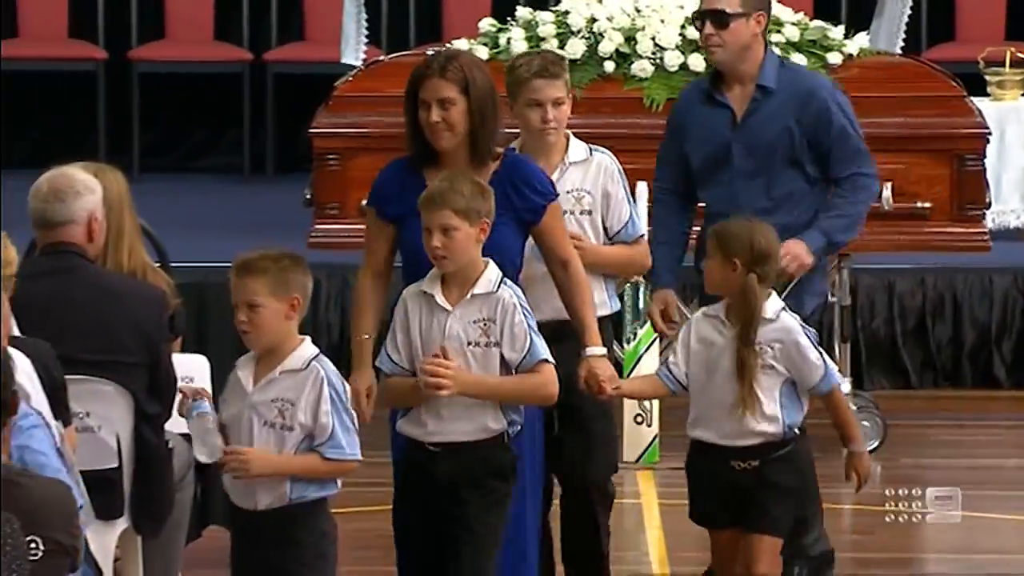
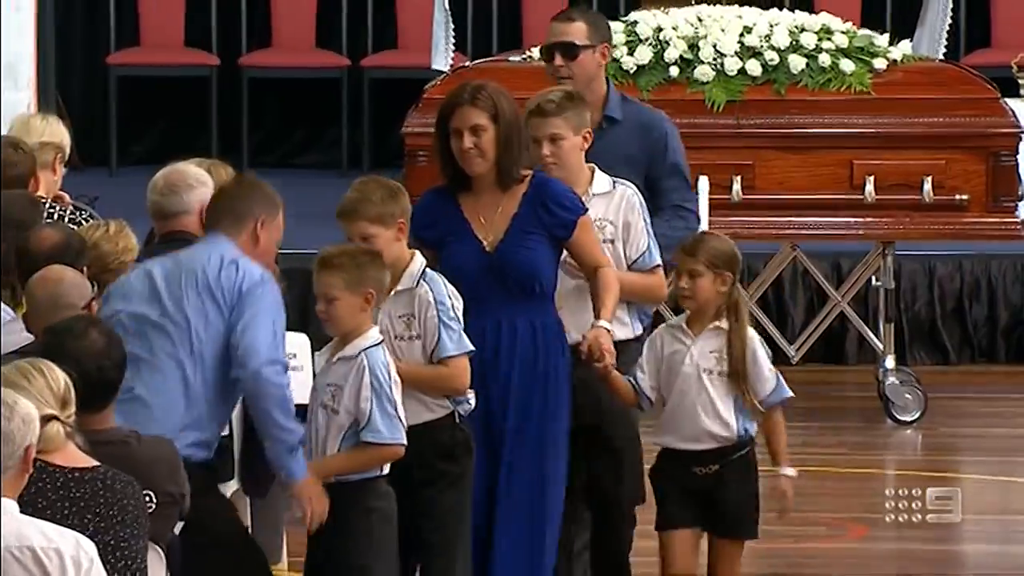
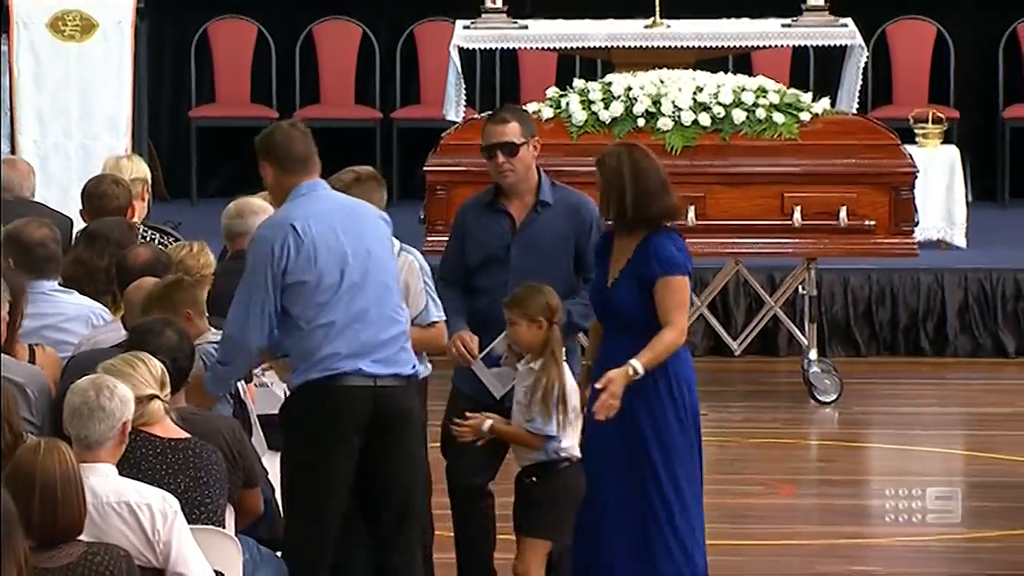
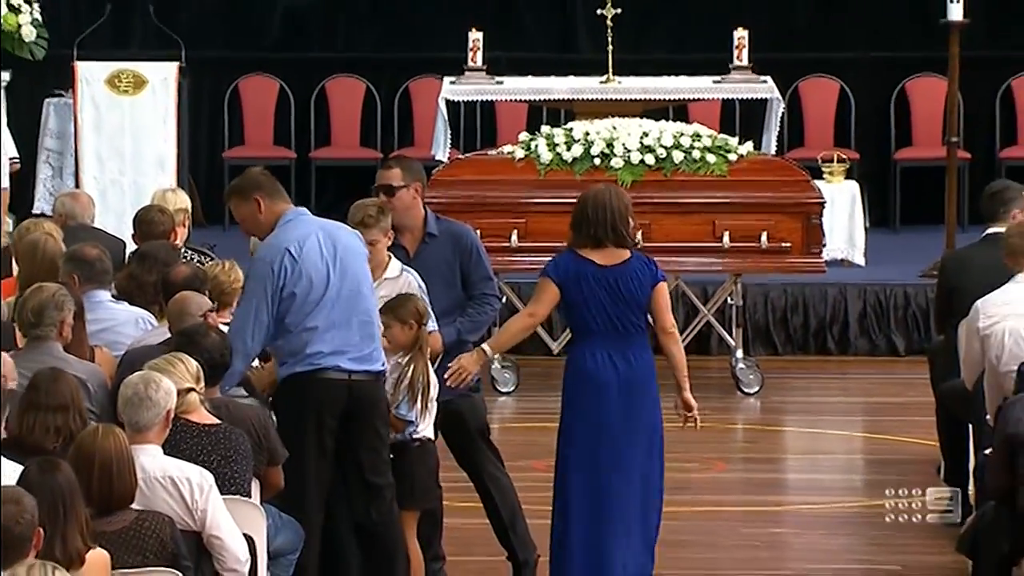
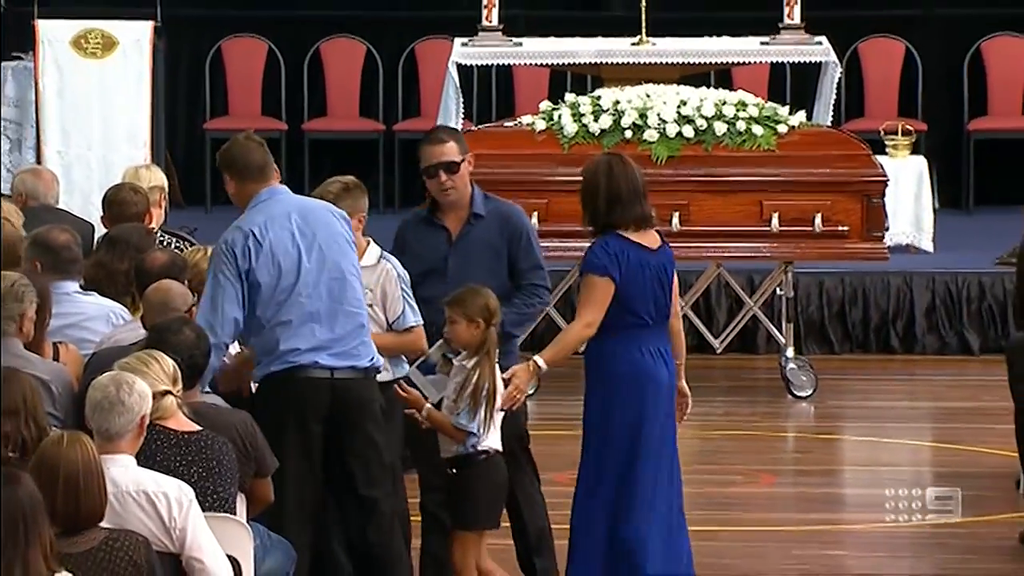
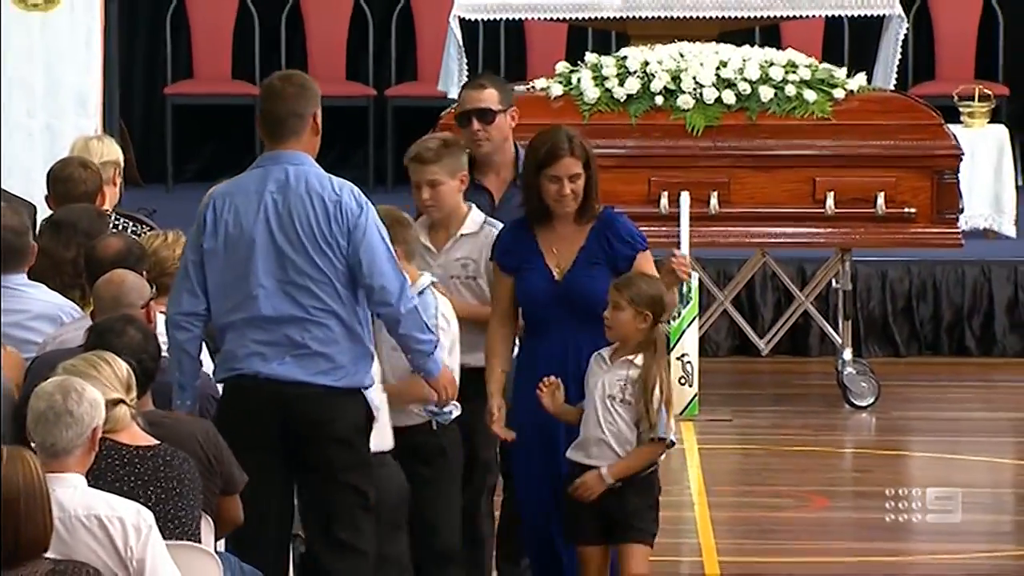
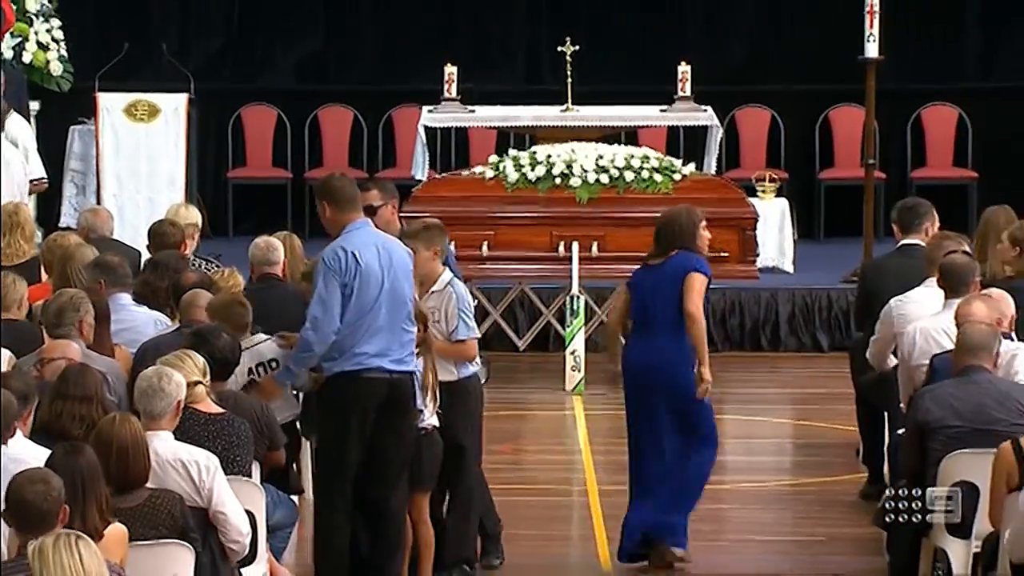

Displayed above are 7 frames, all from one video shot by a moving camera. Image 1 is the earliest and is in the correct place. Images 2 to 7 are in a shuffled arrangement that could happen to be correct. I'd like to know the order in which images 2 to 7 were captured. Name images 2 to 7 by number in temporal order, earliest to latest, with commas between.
2, 6, 3, 5, 4, 7
